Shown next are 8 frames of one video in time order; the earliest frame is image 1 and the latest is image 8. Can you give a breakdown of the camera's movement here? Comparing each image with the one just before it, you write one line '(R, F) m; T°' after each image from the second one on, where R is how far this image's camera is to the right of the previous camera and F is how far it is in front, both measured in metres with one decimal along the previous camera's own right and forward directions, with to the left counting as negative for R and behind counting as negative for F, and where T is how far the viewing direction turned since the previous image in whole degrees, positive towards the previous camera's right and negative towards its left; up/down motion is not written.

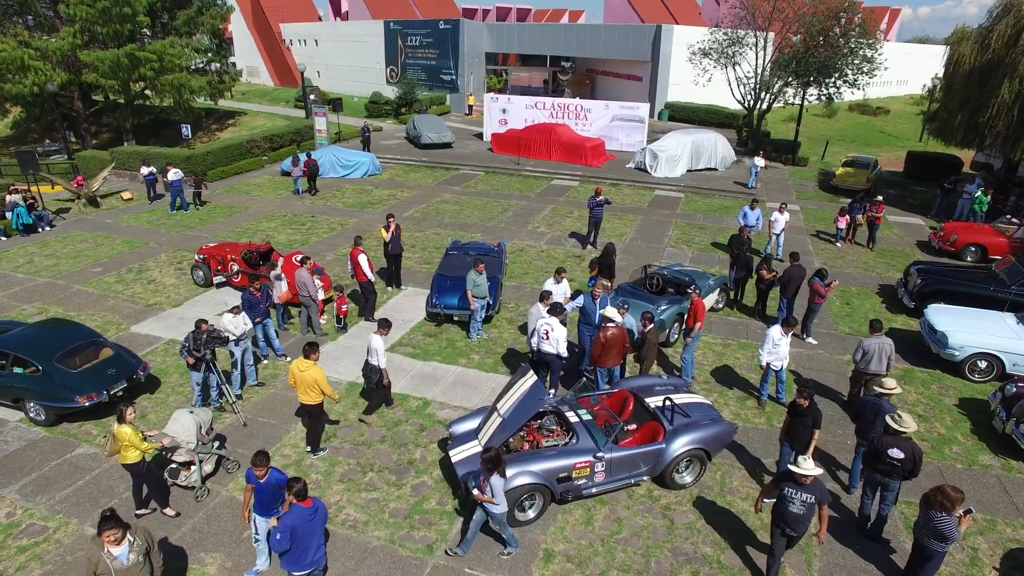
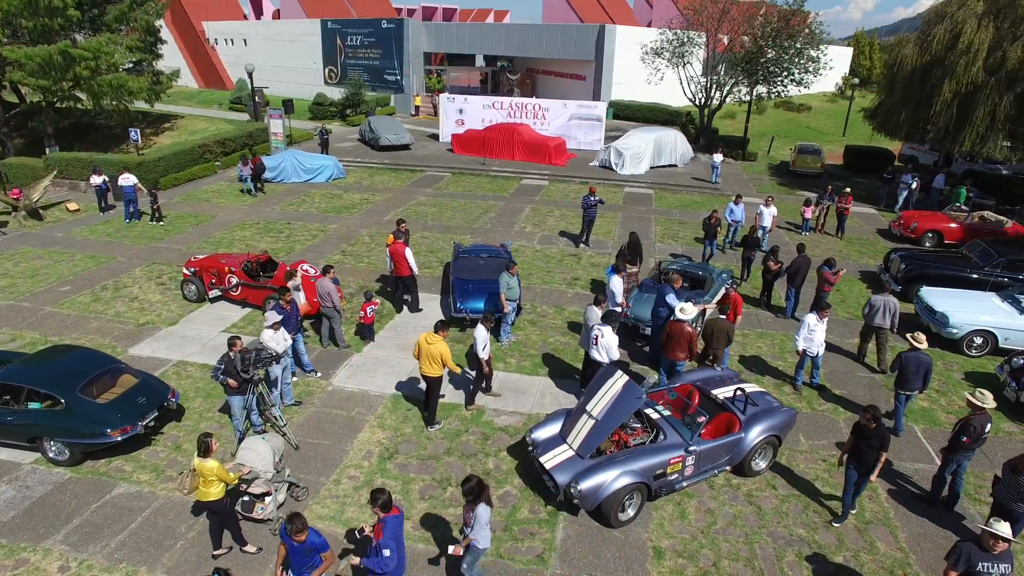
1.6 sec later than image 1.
(-2.0, +0.3) m; +8°
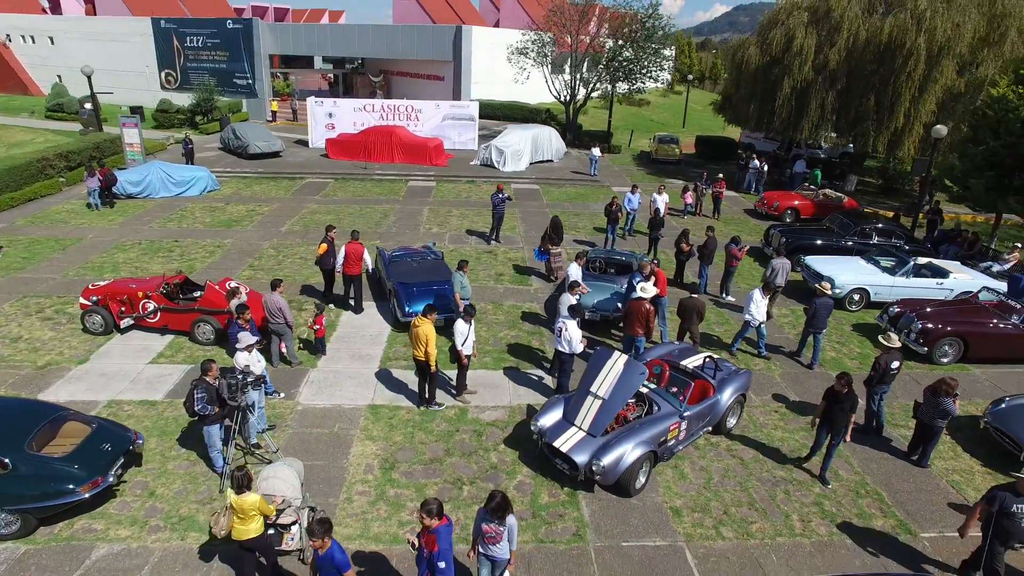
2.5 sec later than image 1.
(-1.9, 0.0) m; +14°
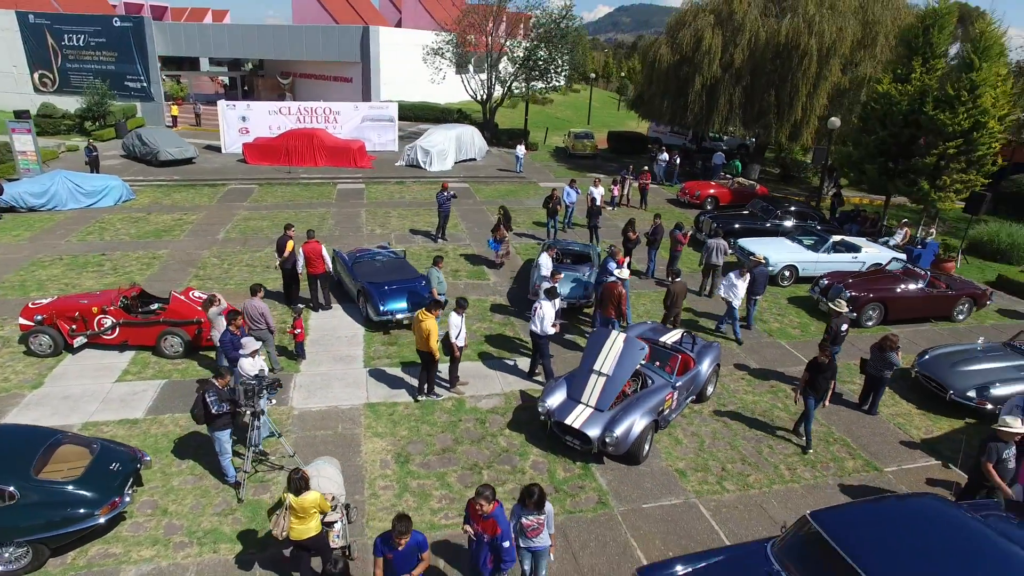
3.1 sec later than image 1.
(-1.4, -0.2) m; +9°
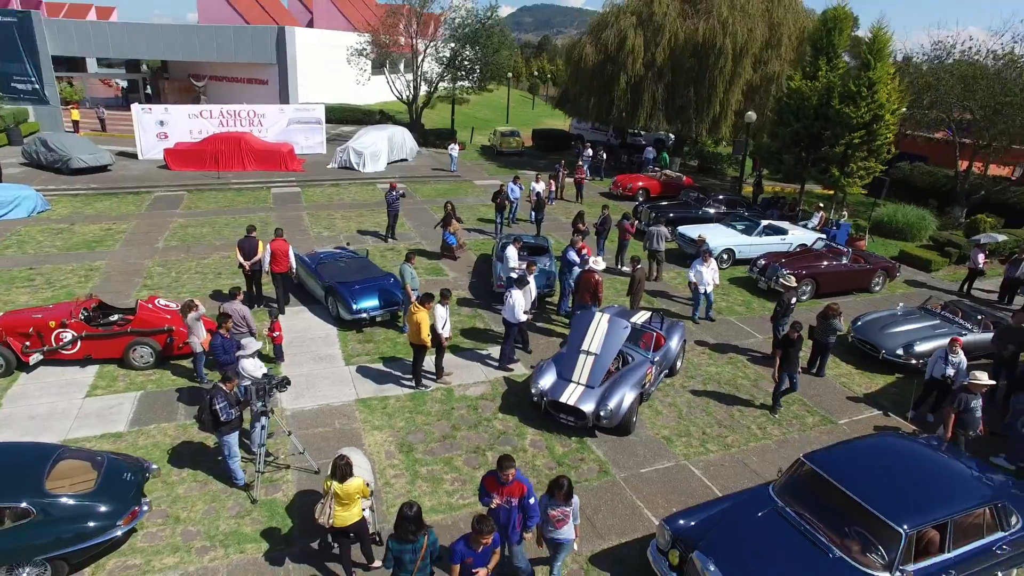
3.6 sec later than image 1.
(-1.1, -0.3) m; +8°
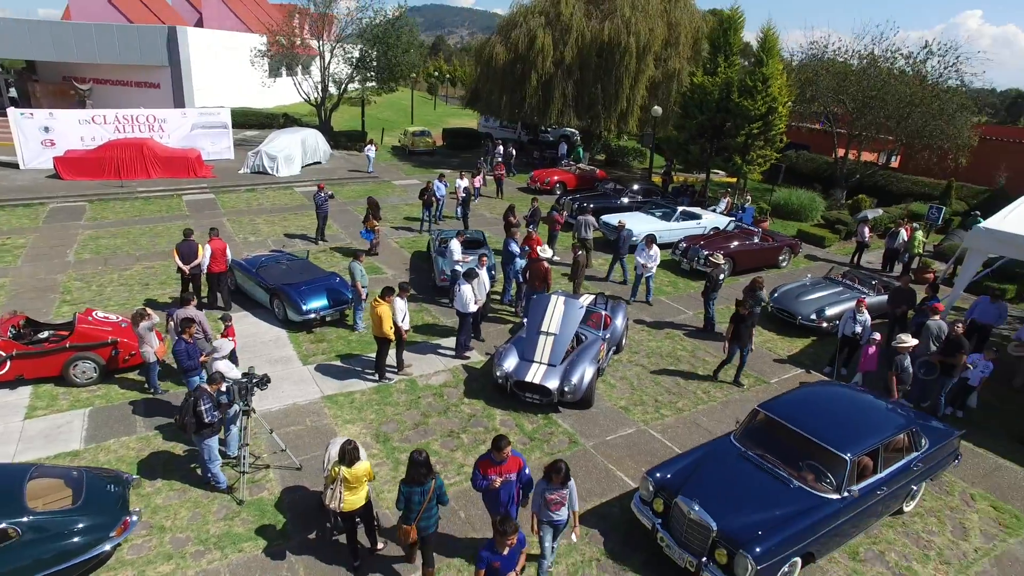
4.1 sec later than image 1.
(-0.8, -0.3) m; +9°
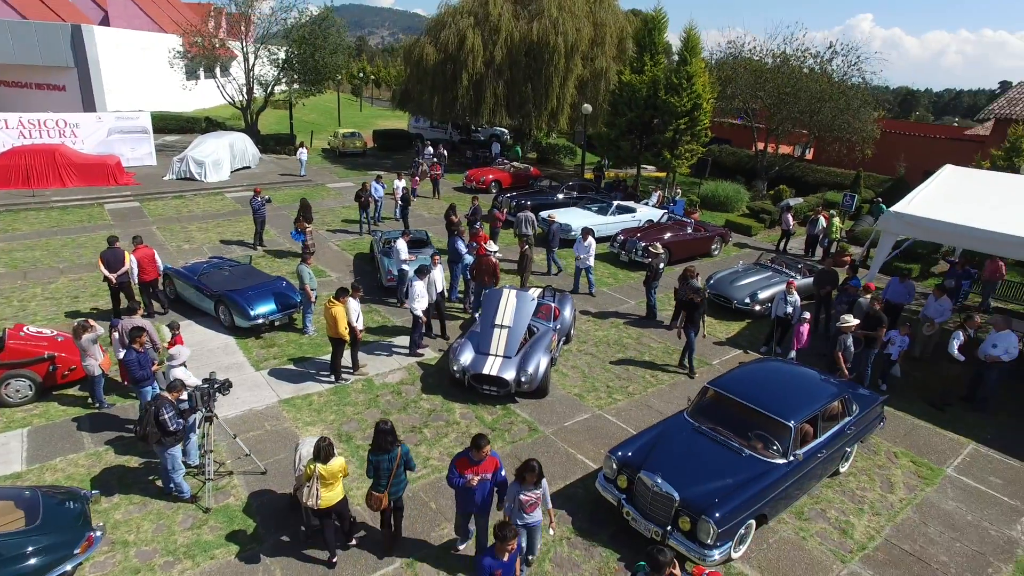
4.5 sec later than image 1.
(-0.3, -0.2) m; +6°
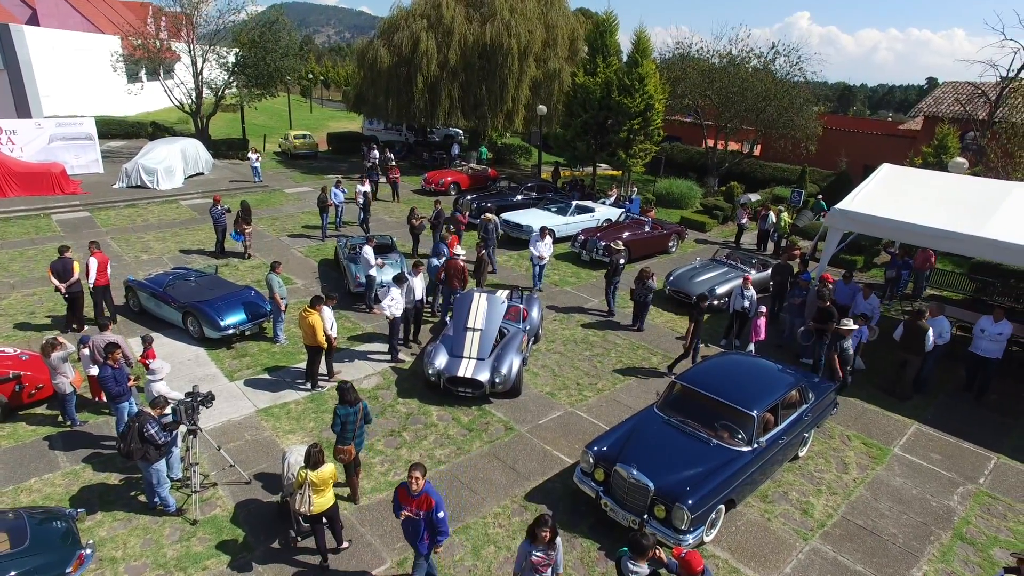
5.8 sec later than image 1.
(-0.3, -0.3) m; +4°
